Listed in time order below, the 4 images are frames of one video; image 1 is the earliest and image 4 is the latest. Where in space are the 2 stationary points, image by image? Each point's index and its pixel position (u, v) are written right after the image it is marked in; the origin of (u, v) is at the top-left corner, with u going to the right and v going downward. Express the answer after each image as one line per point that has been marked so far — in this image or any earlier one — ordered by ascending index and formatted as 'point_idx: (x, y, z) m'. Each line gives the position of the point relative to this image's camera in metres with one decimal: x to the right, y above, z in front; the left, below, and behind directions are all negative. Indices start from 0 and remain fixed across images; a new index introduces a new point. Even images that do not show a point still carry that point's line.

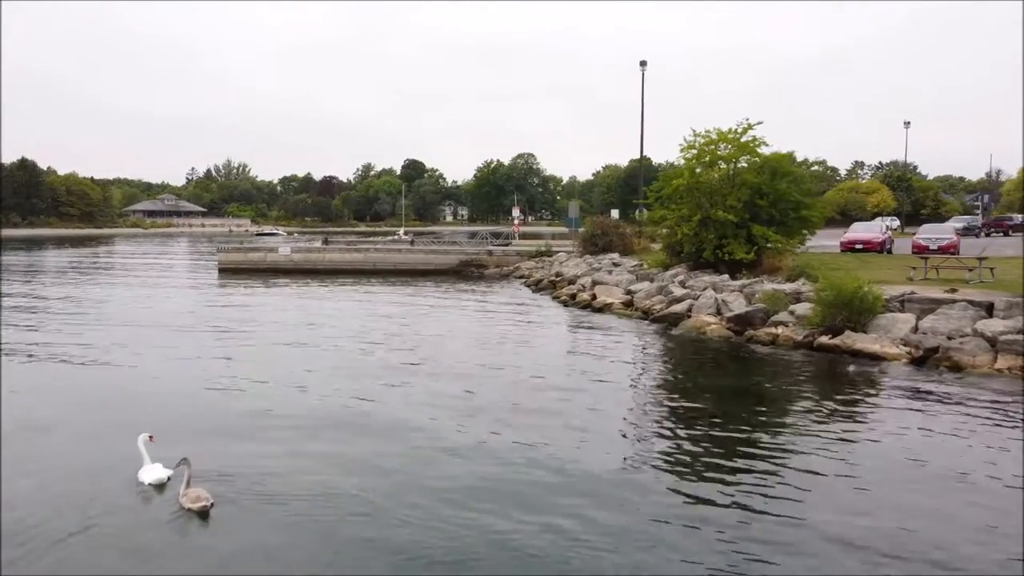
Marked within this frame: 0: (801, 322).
0: (+6.6, -0.8, +17.4) m
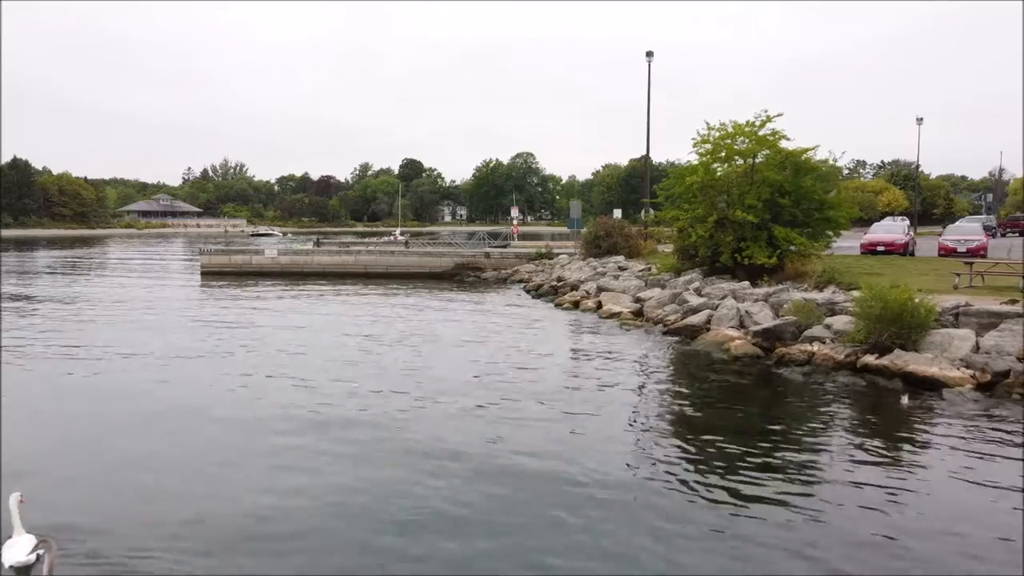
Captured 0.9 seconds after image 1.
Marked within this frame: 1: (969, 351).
0: (+6.6, -1.0, +15.2) m
1: (+8.1, -1.1, +13.4) m
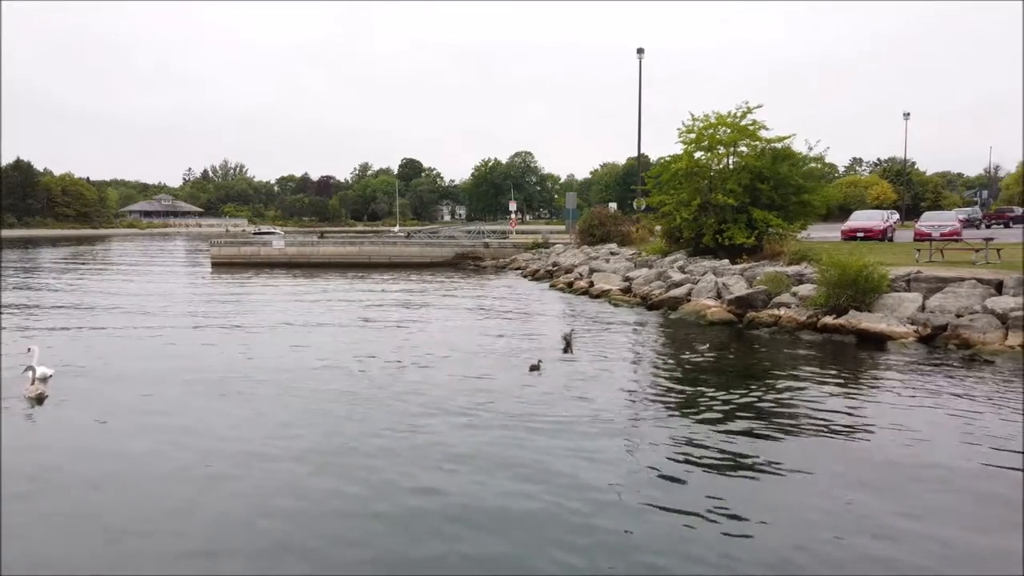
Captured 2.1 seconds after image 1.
0: (+6.5, -0.4, +16.9) m
1: (+8.0, -0.4, +15.1) m
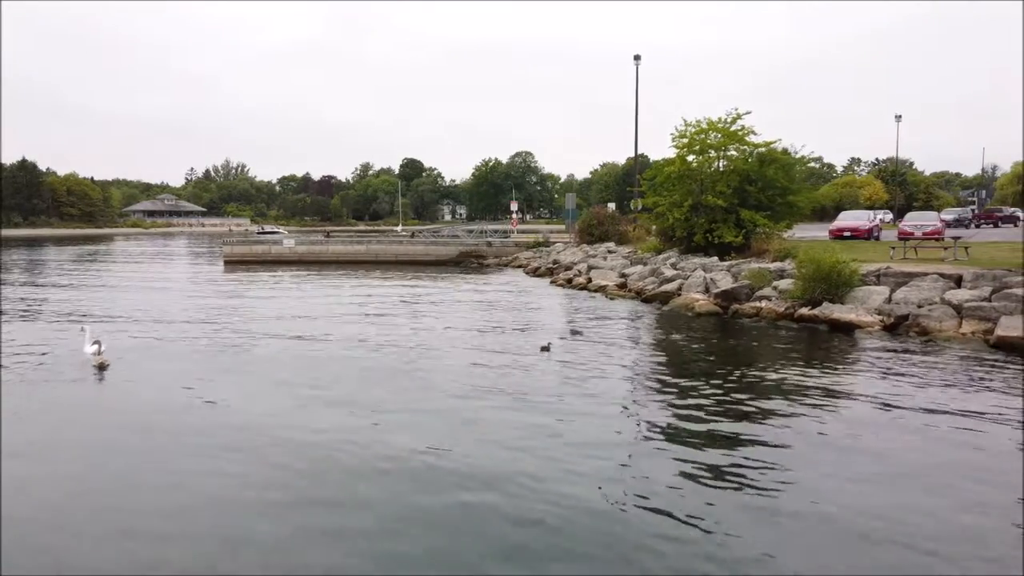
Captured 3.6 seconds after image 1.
0: (+6.6, -0.2, +18.4) m
1: (+8.1, -0.3, +16.6) m
